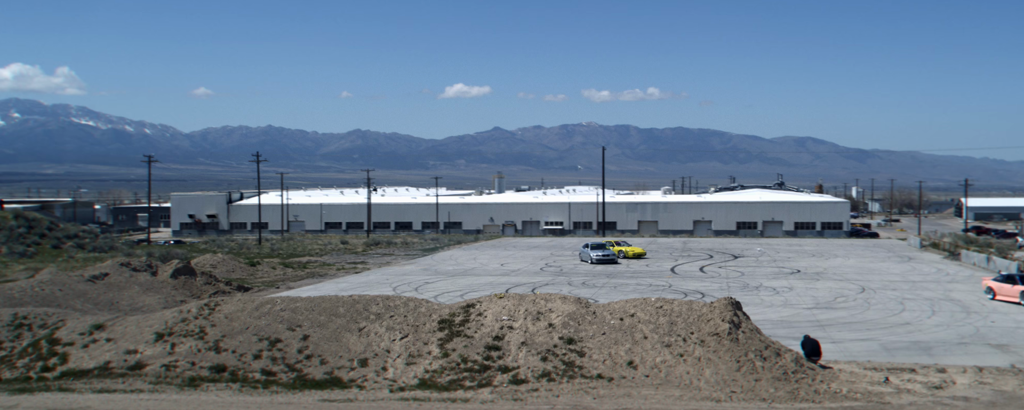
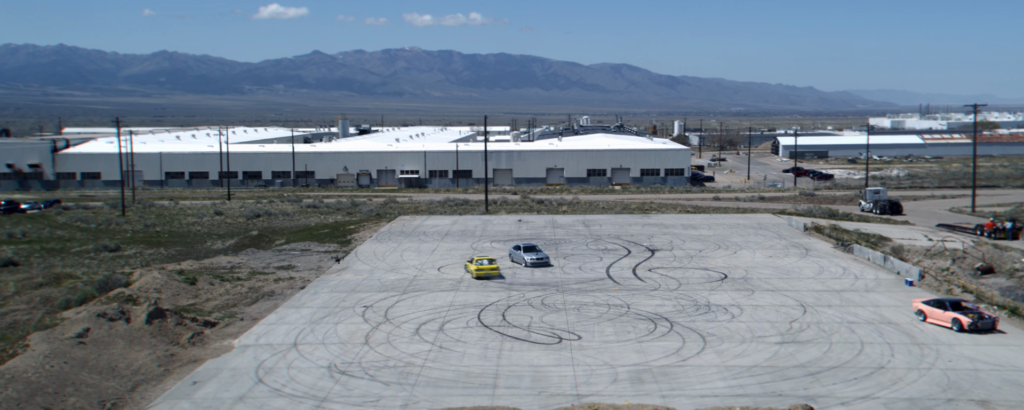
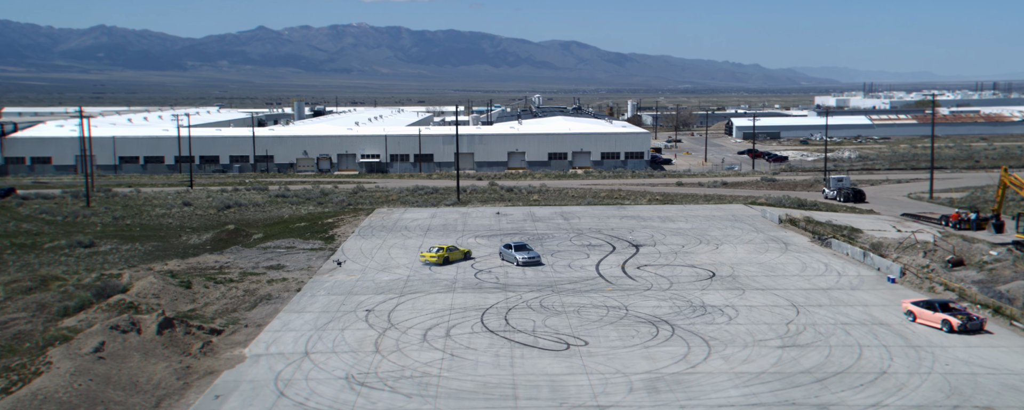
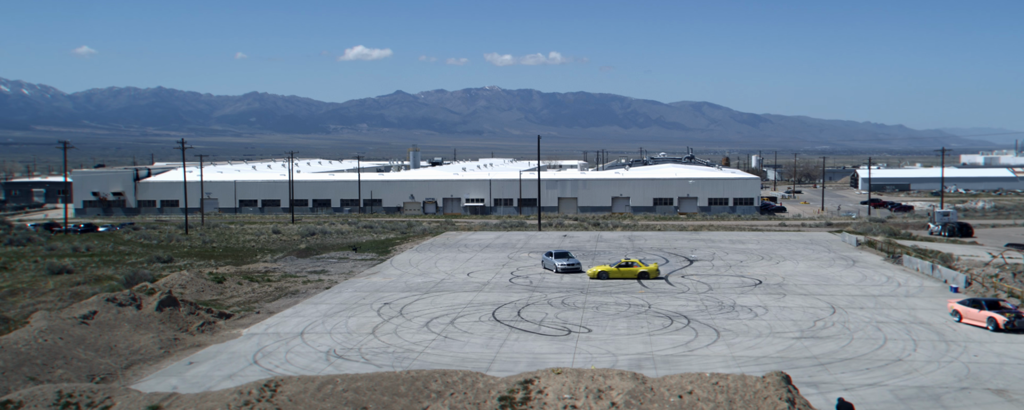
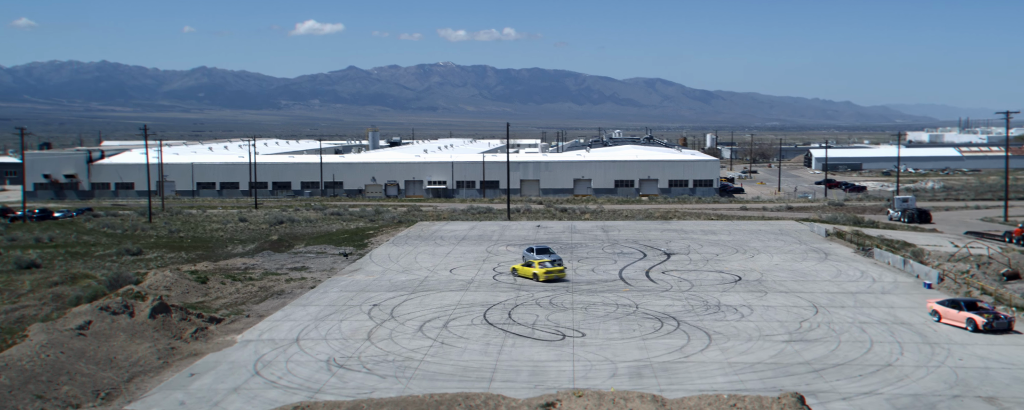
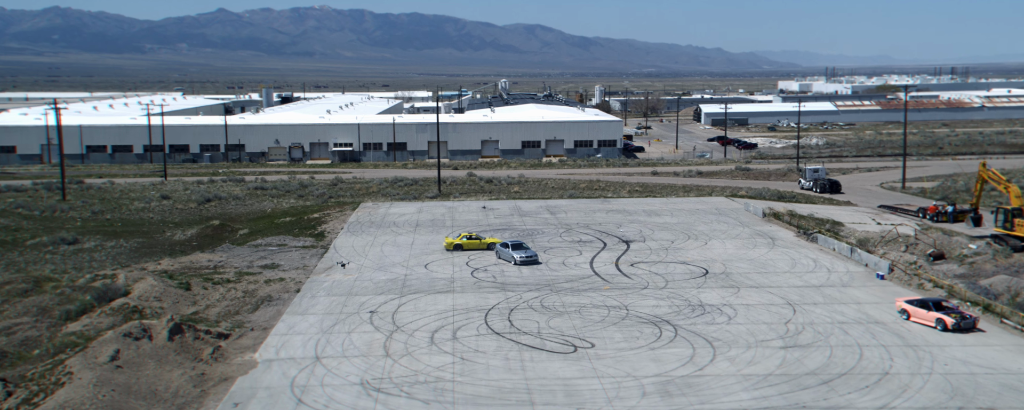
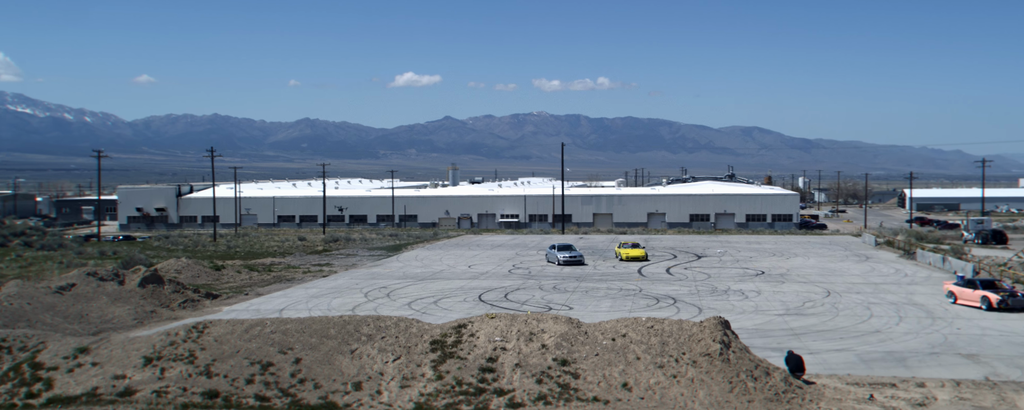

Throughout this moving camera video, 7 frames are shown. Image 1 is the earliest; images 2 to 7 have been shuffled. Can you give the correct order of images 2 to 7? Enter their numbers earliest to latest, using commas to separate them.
7, 4, 5, 2, 3, 6
